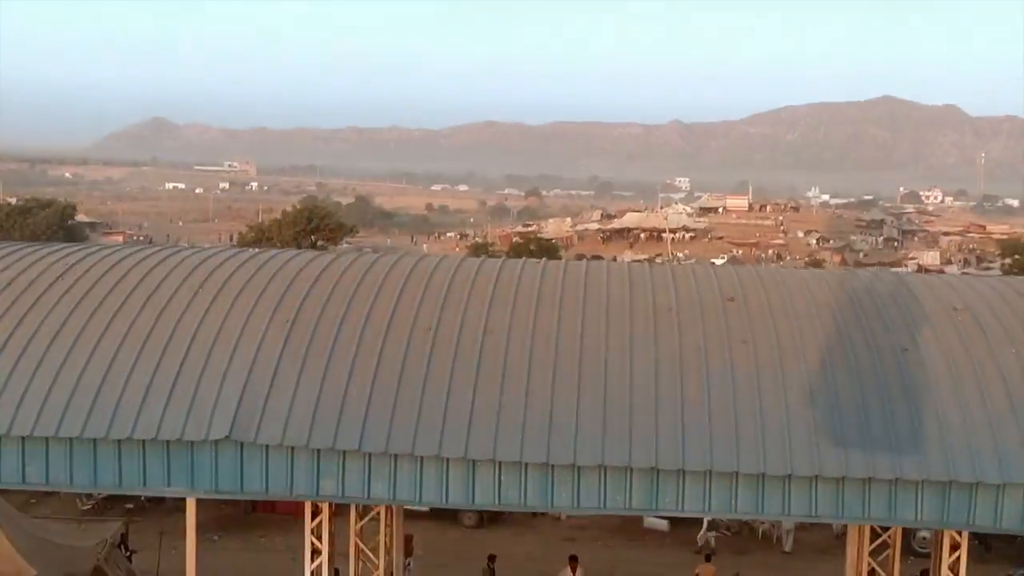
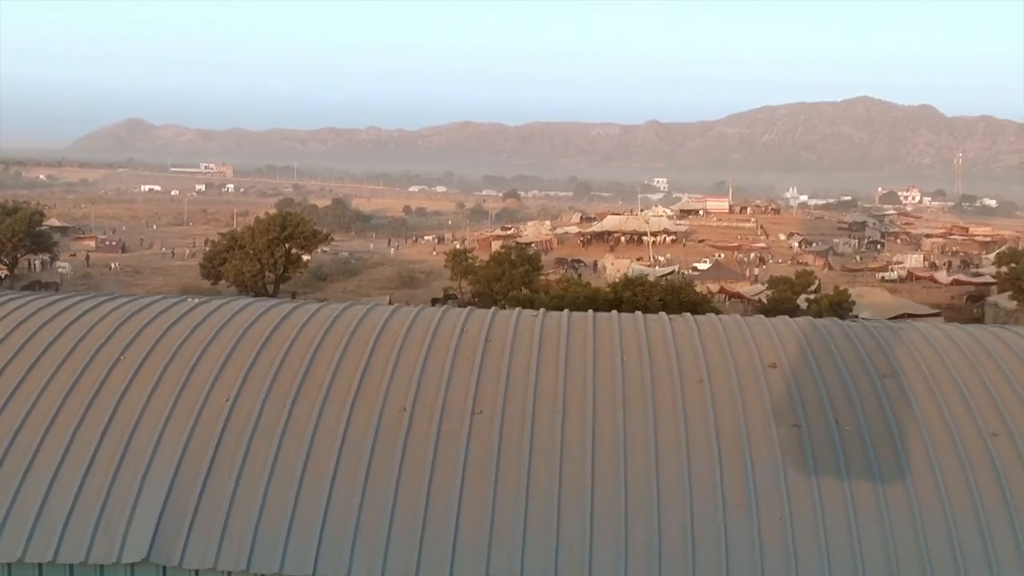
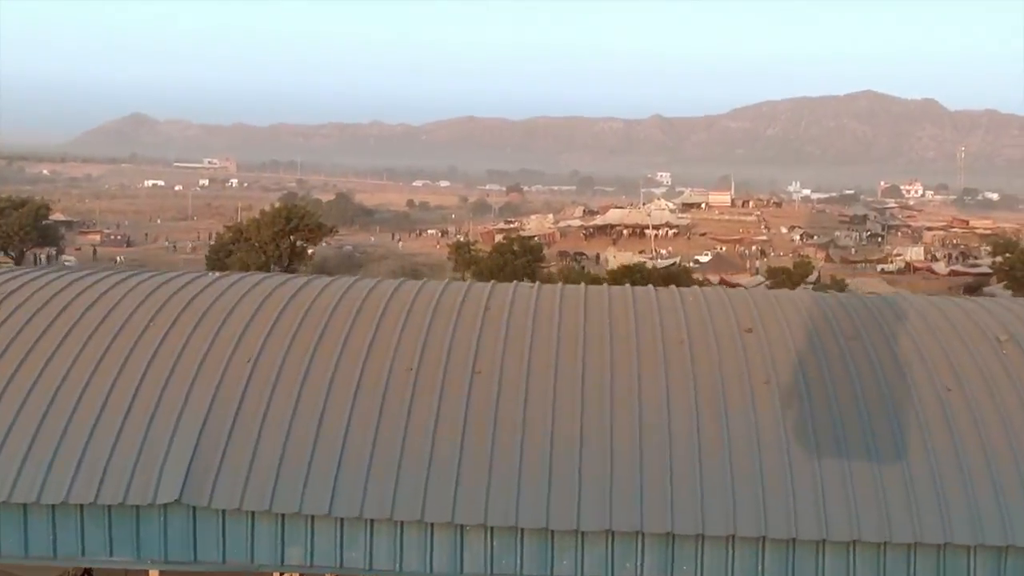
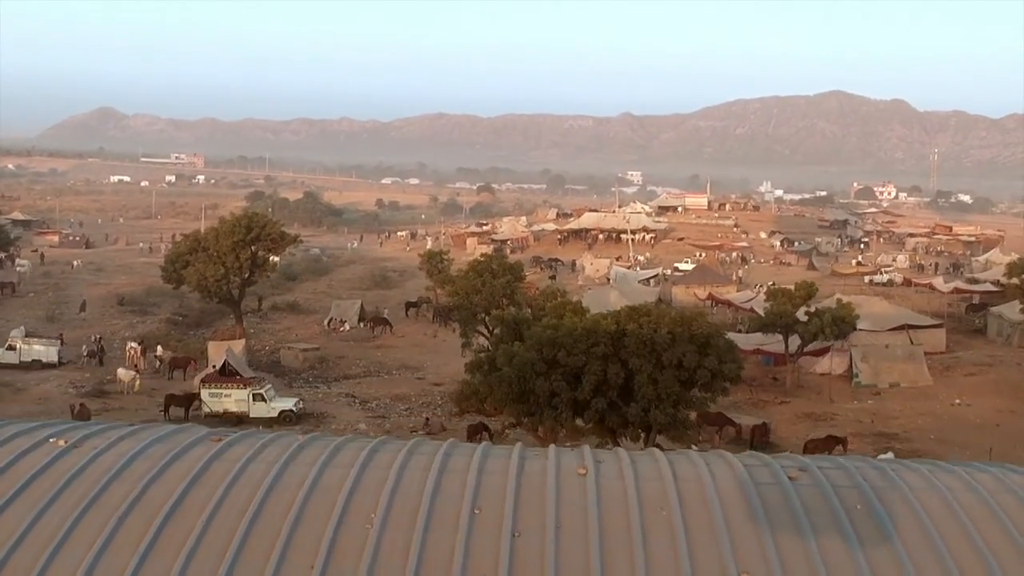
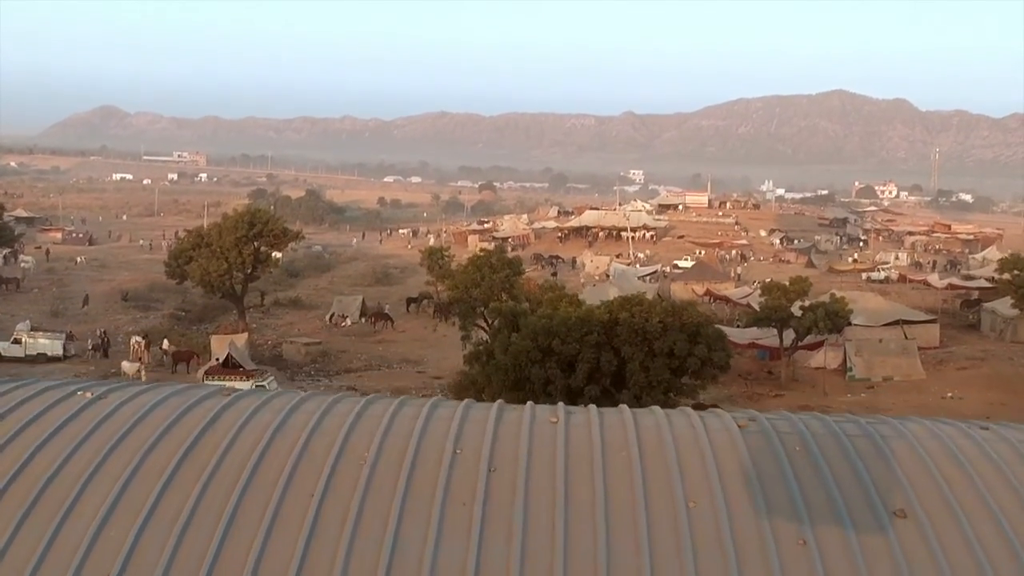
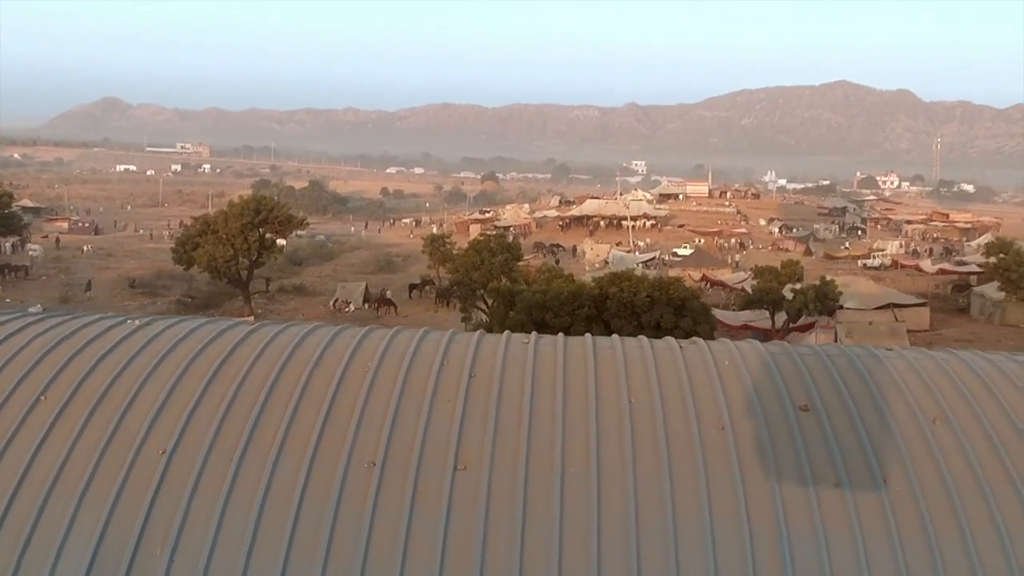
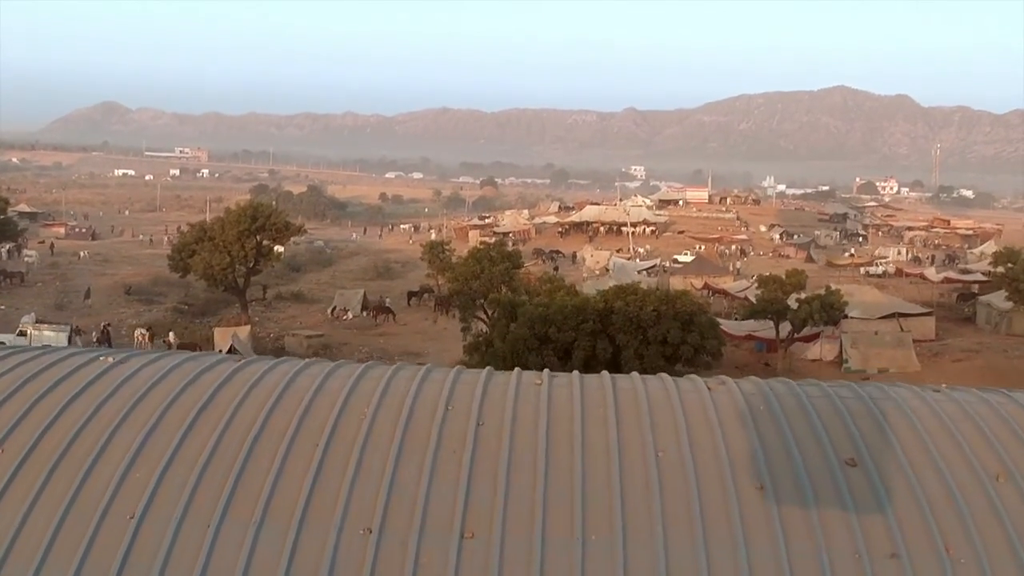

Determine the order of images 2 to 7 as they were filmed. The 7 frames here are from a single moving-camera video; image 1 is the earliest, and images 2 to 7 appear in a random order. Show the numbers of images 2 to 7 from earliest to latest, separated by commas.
3, 2, 6, 7, 5, 4
